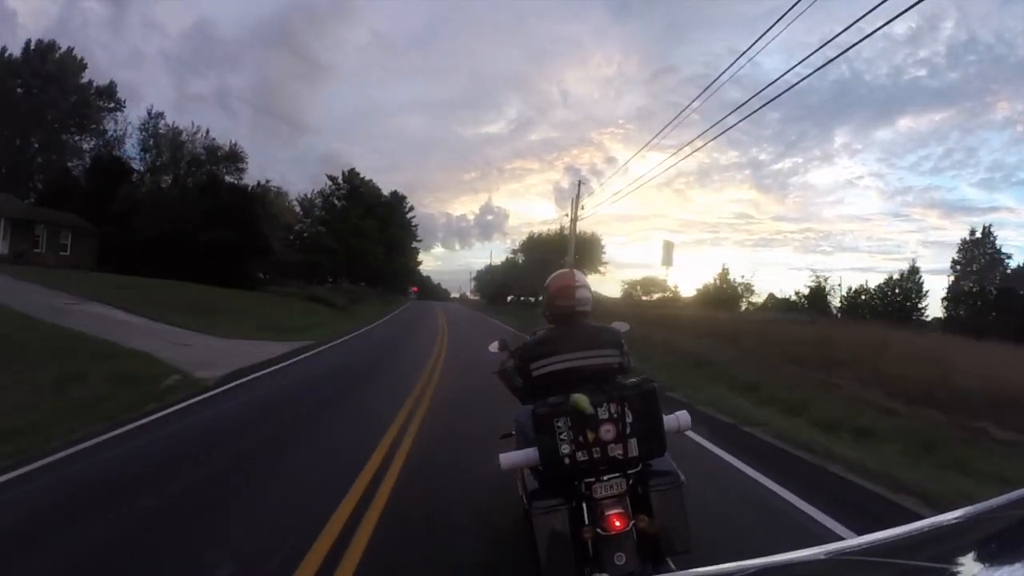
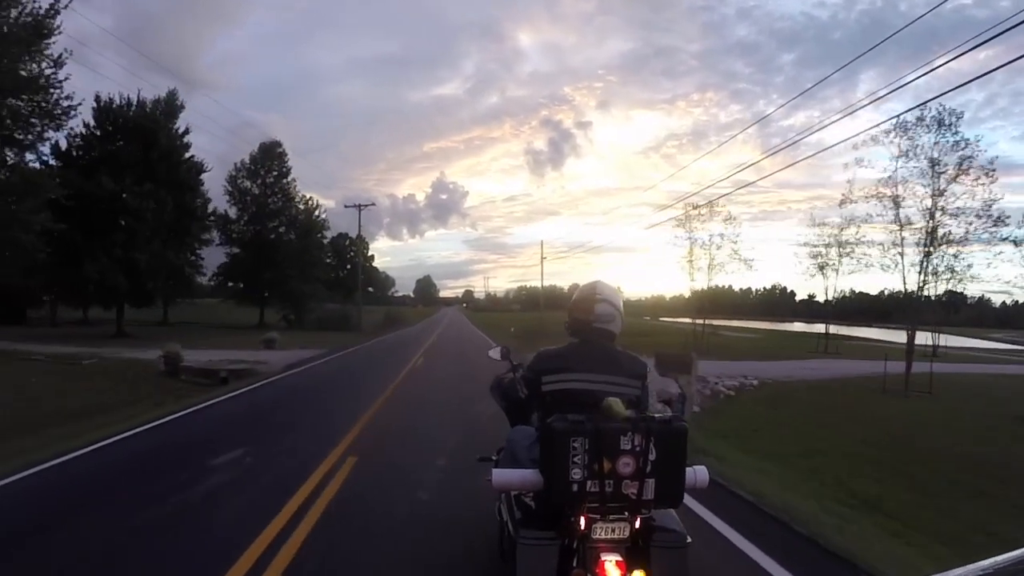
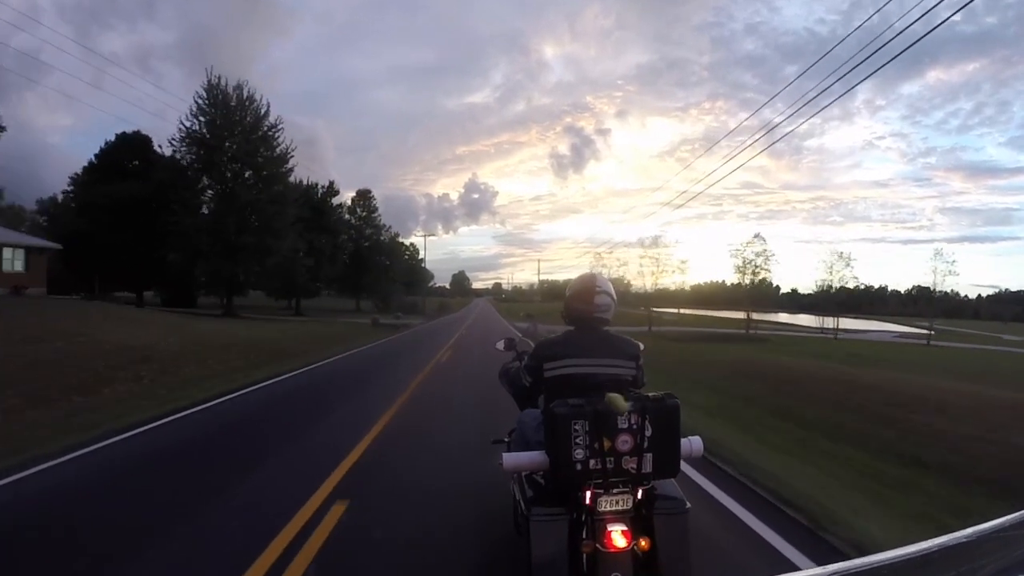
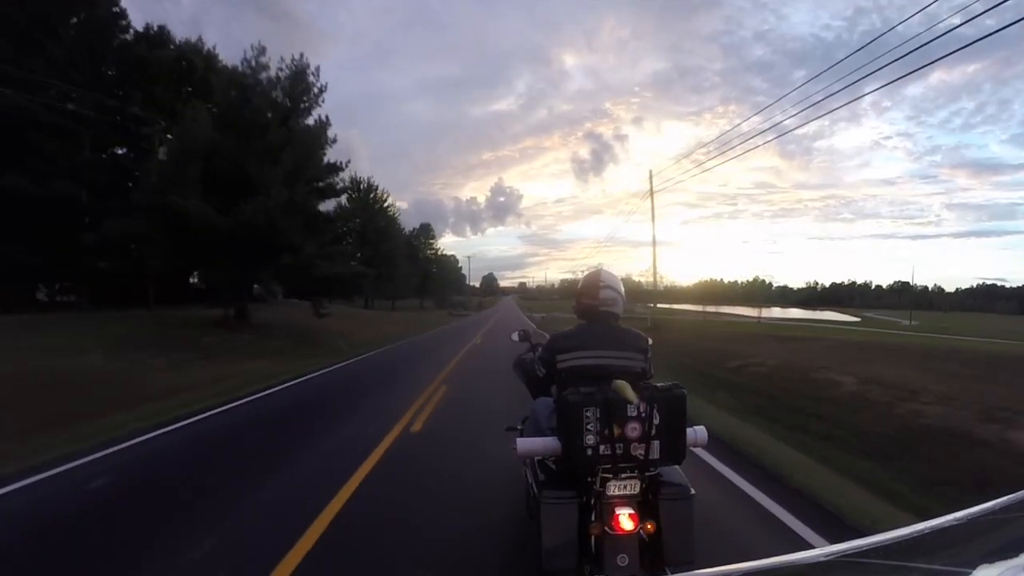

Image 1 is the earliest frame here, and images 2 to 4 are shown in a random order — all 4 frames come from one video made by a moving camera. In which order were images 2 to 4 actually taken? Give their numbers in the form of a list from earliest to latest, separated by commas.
4, 3, 2
